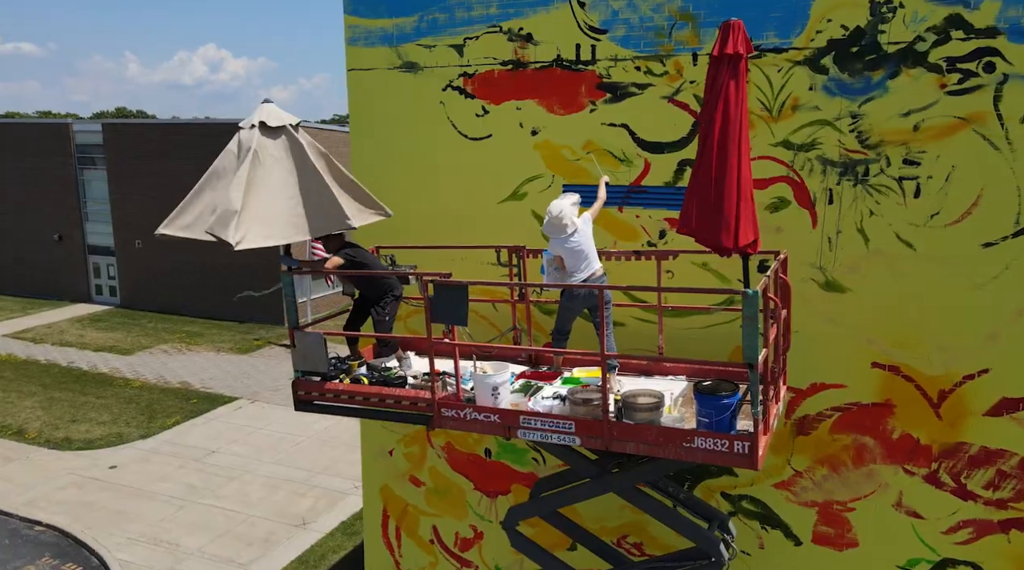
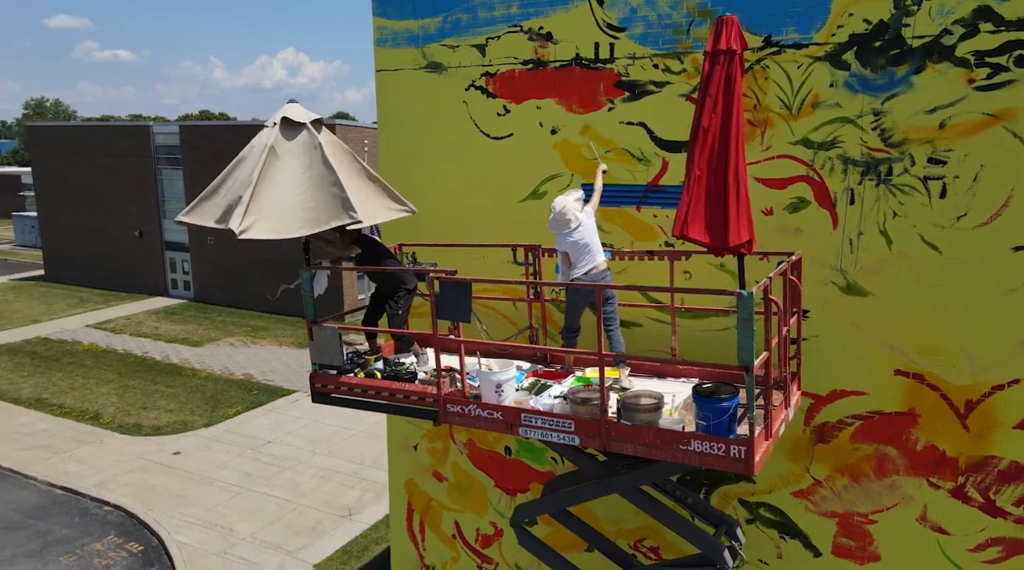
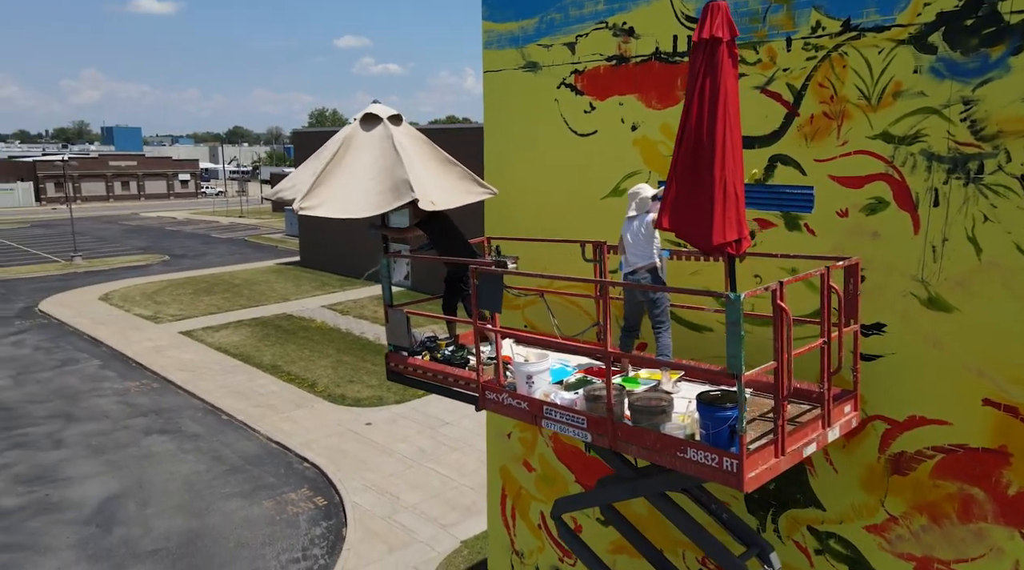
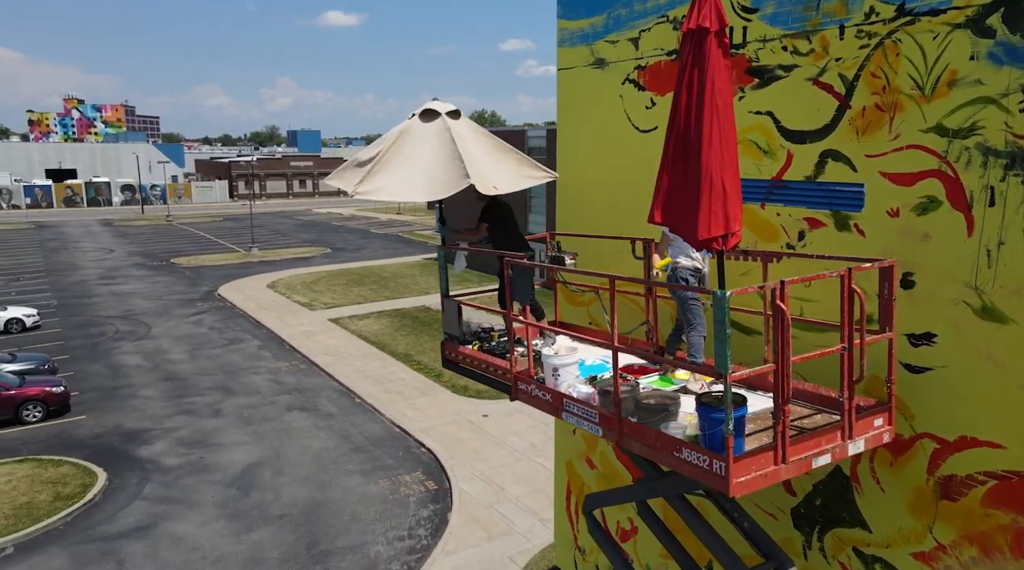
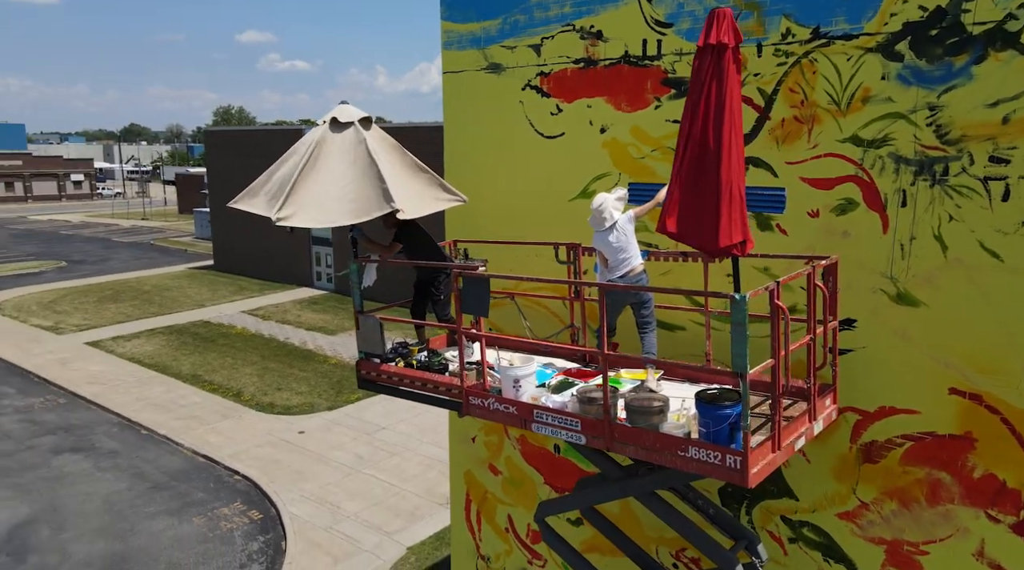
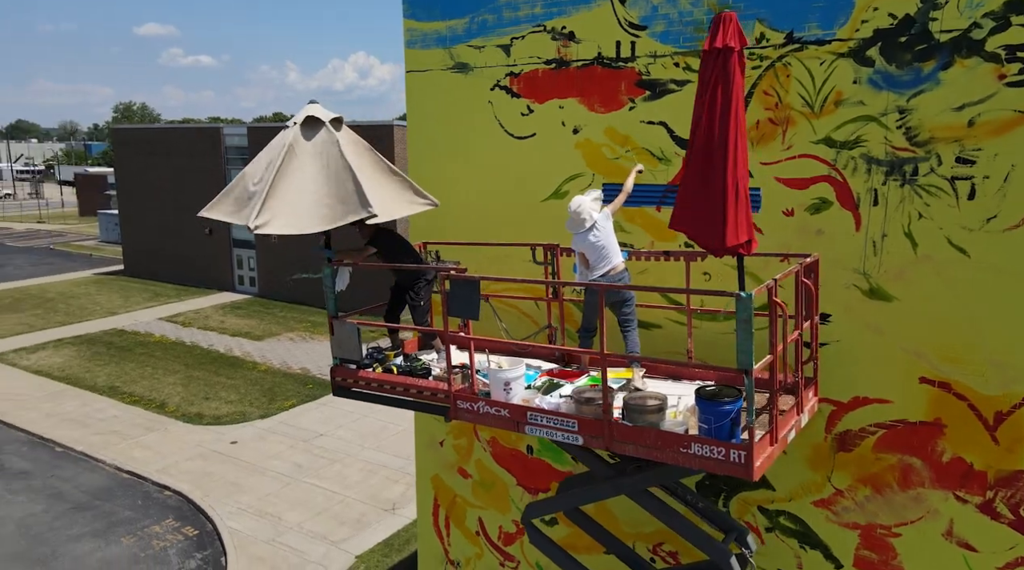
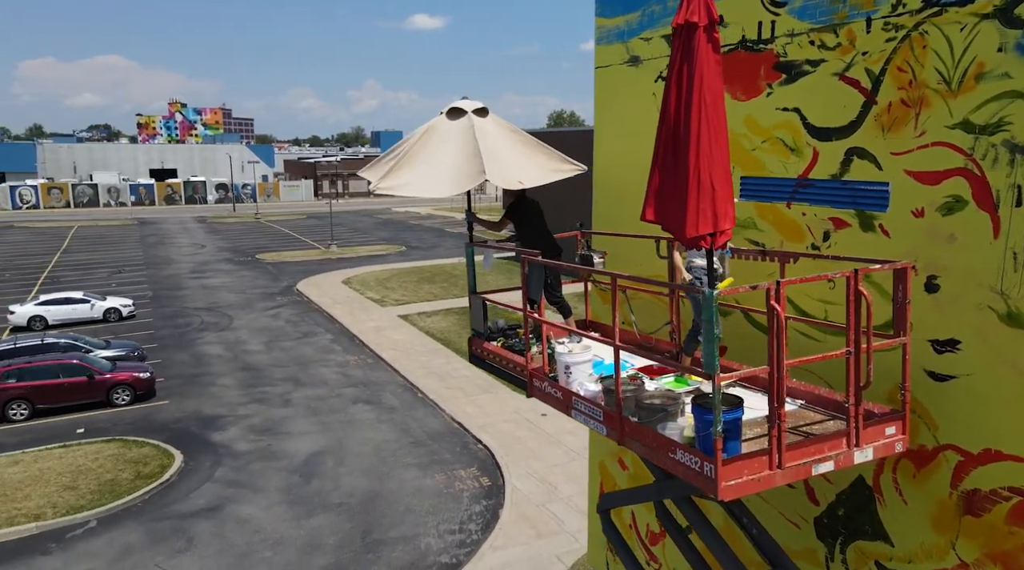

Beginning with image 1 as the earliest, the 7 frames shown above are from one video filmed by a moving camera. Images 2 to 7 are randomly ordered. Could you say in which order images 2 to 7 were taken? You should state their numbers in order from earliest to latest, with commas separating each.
2, 6, 5, 3, 4, 7
